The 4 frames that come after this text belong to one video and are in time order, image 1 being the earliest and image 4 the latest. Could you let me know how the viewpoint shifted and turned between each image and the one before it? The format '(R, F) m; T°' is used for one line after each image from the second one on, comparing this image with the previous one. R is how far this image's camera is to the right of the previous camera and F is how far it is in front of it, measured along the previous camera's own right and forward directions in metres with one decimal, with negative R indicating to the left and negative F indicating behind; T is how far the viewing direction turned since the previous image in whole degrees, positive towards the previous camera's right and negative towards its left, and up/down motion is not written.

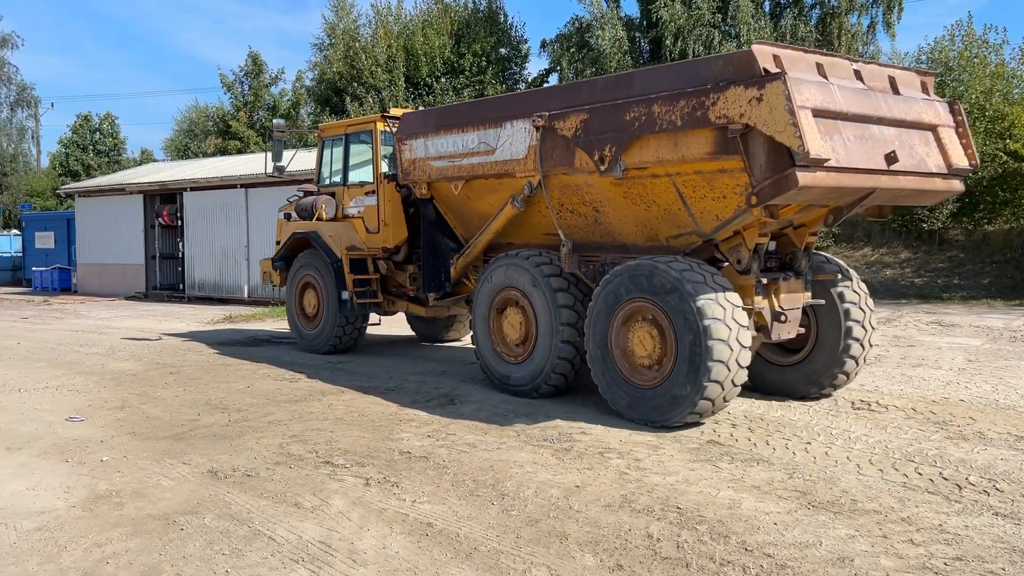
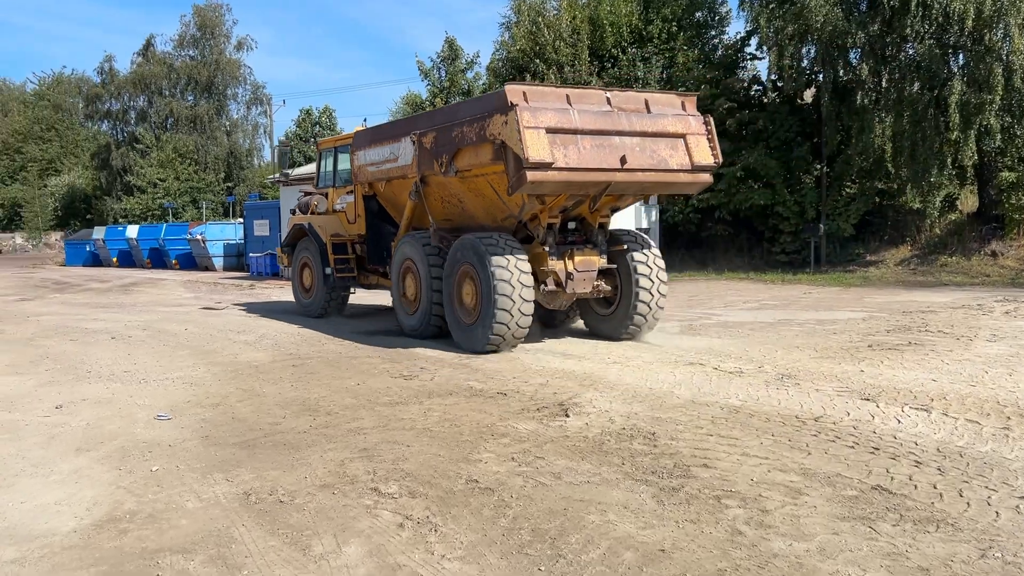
(+0.6, +1.2) m; -14°
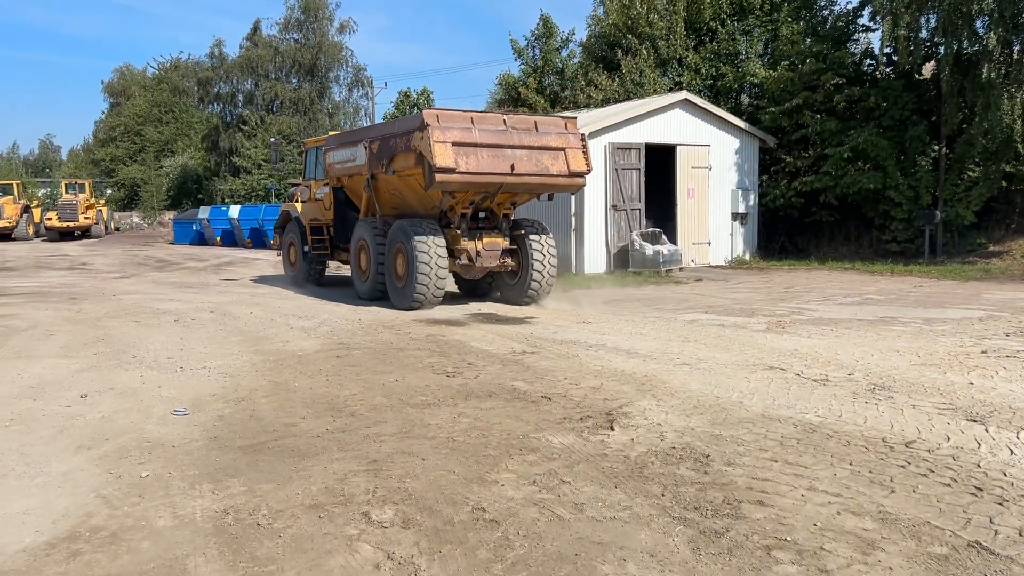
(+0.4, +0.7) m; -7°
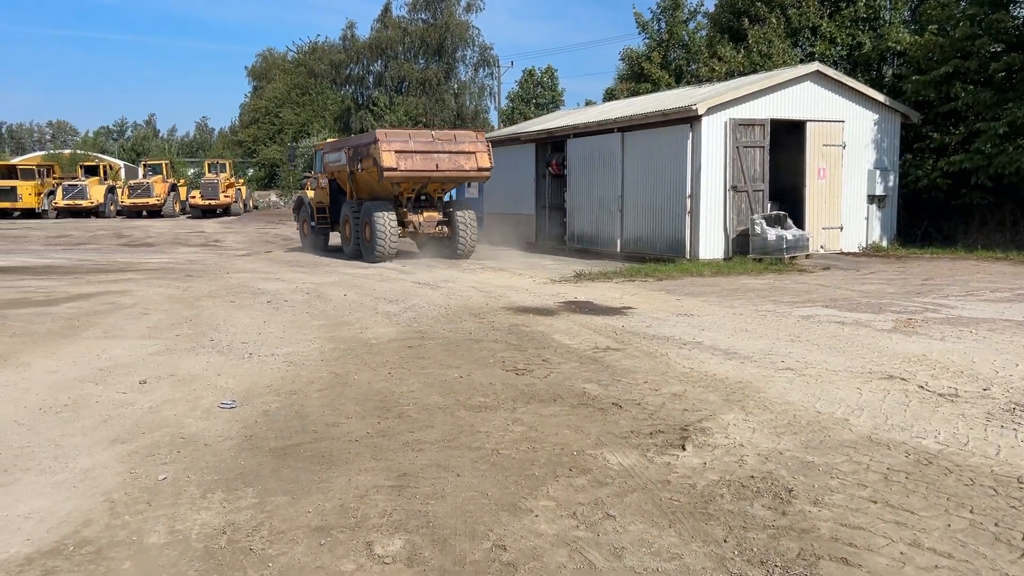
(+0.4, +0.6) m; -9°
